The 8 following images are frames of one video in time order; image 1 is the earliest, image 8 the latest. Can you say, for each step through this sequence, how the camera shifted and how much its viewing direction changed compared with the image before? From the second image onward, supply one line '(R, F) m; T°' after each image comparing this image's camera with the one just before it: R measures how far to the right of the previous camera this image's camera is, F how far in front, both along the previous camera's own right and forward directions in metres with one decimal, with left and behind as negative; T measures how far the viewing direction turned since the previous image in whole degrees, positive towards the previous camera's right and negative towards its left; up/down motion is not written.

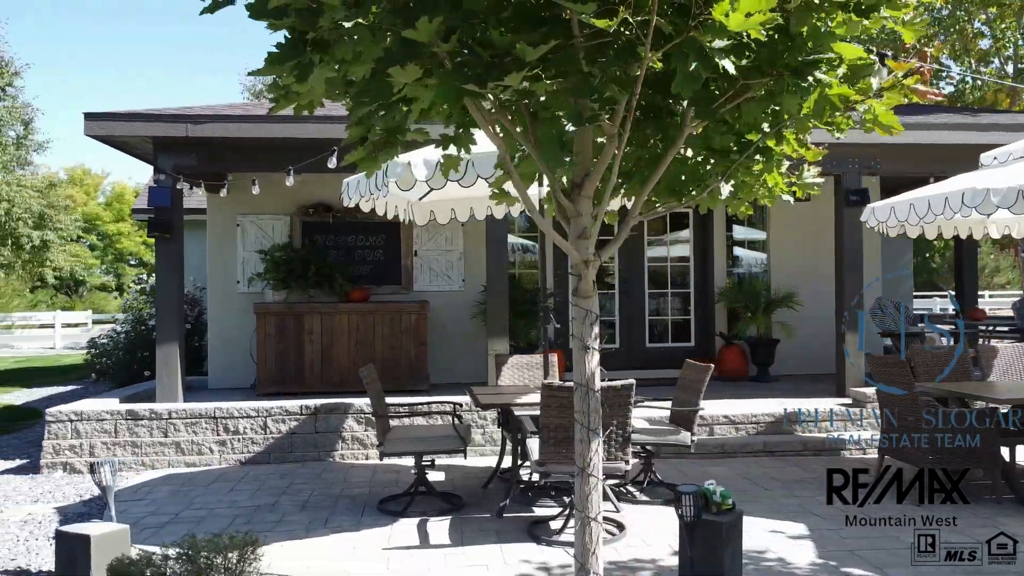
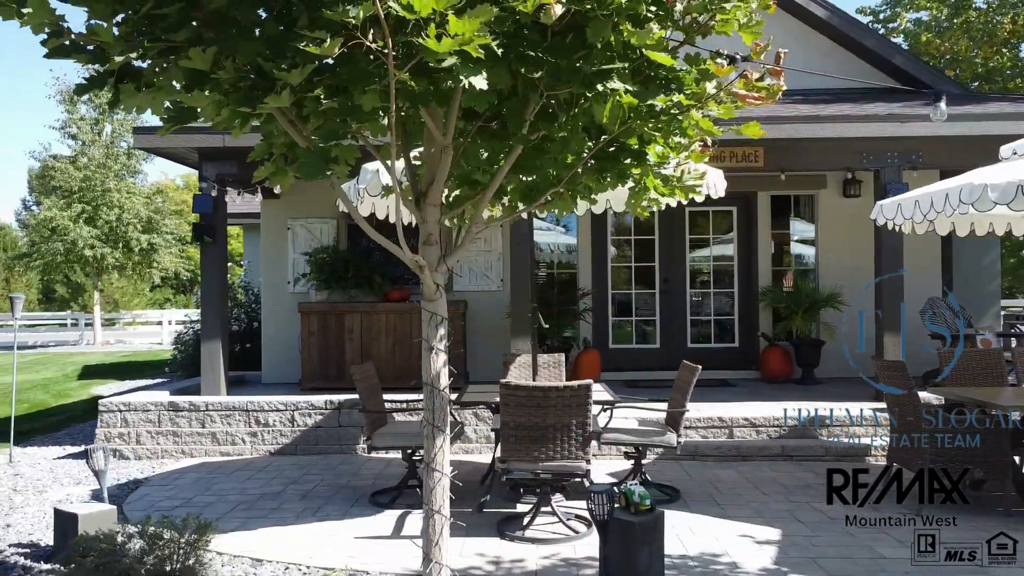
(+0.9, -0.1) m; -7°
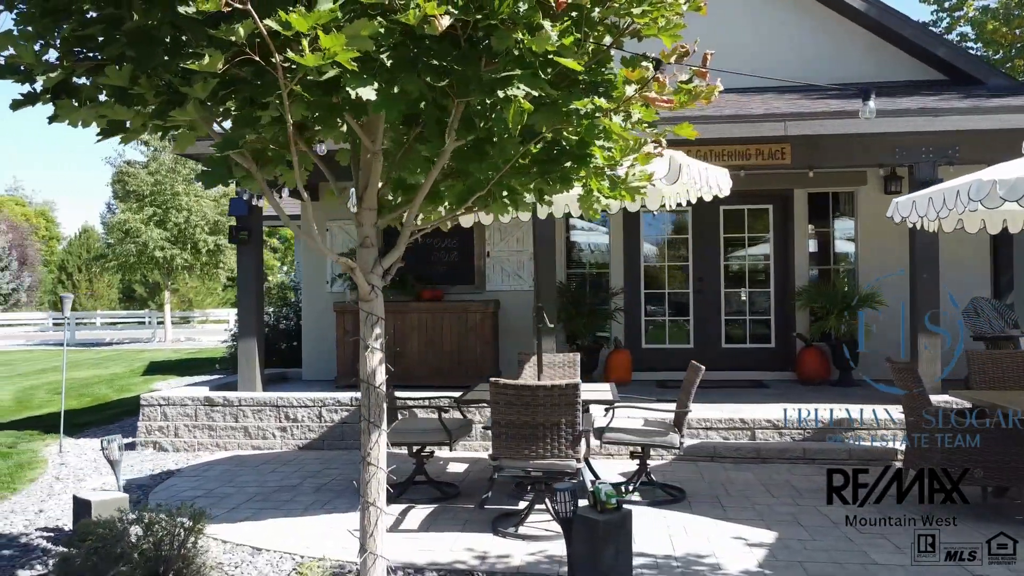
(+0.5, -0.1) m; -5°
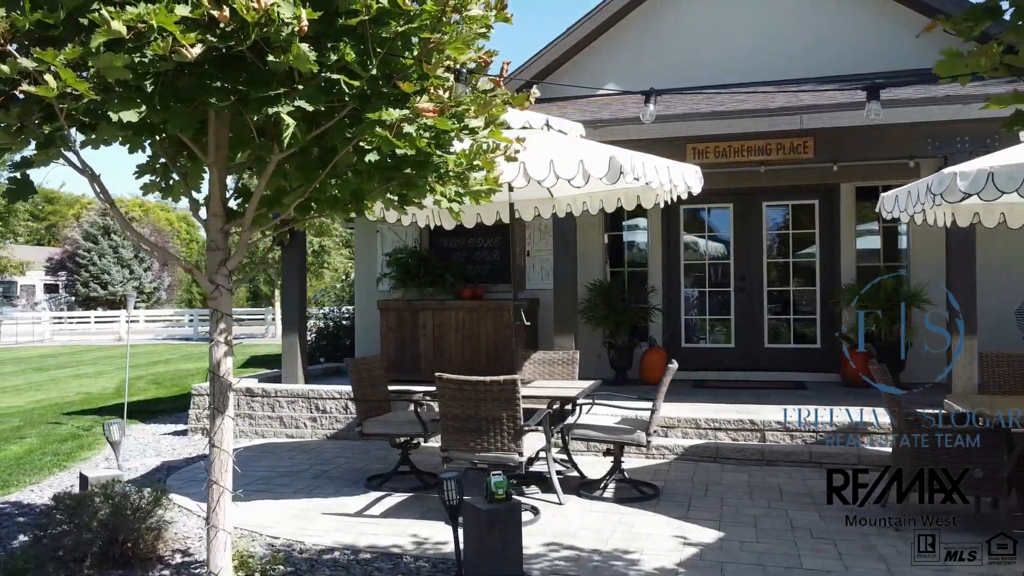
(+1.1, -0.1) m; -9°
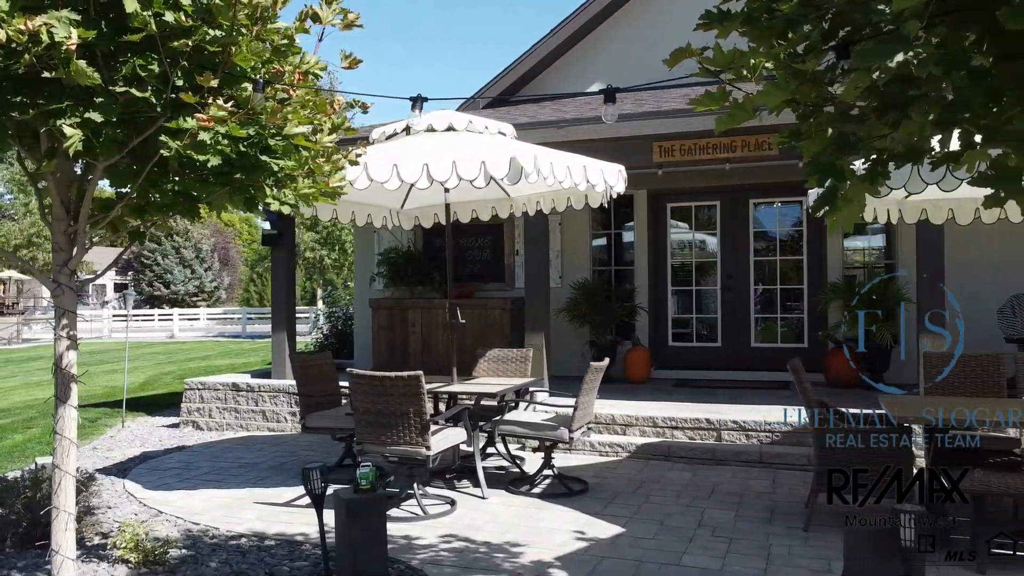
(+1.0, -0.1) m; -5°
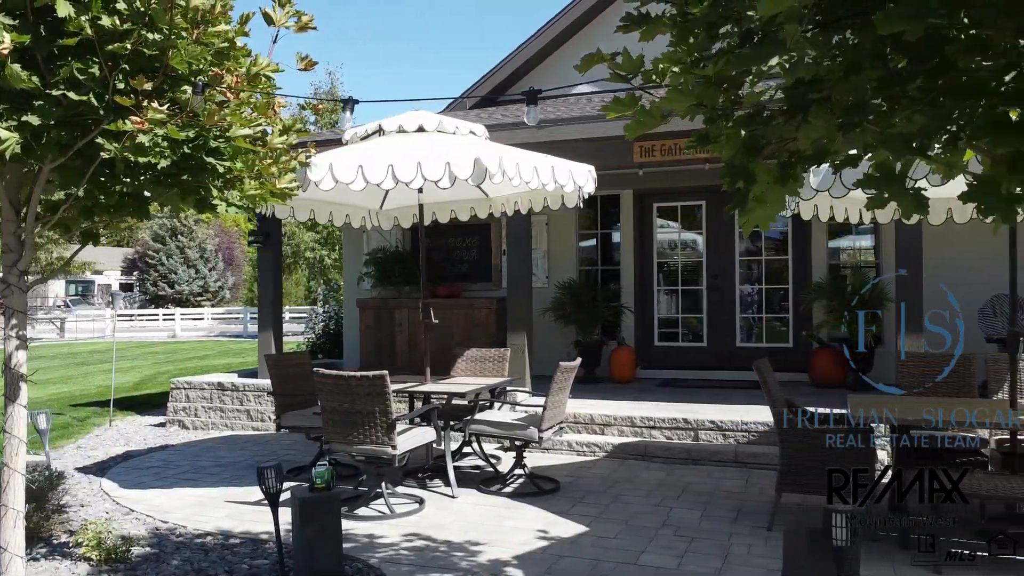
(+0.3, 0.0) m; -1°
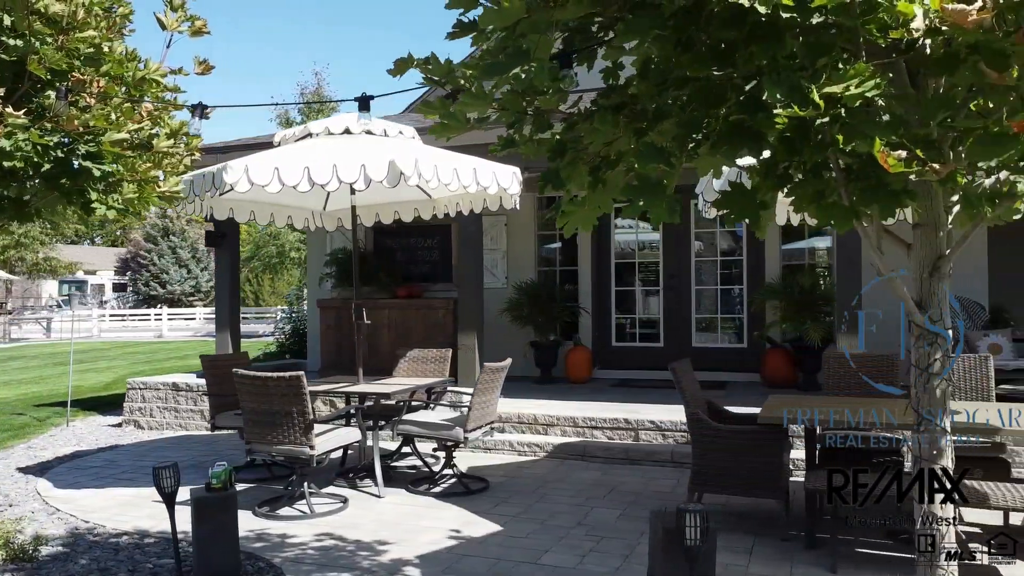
(+0.5, 0.0) m; 0°
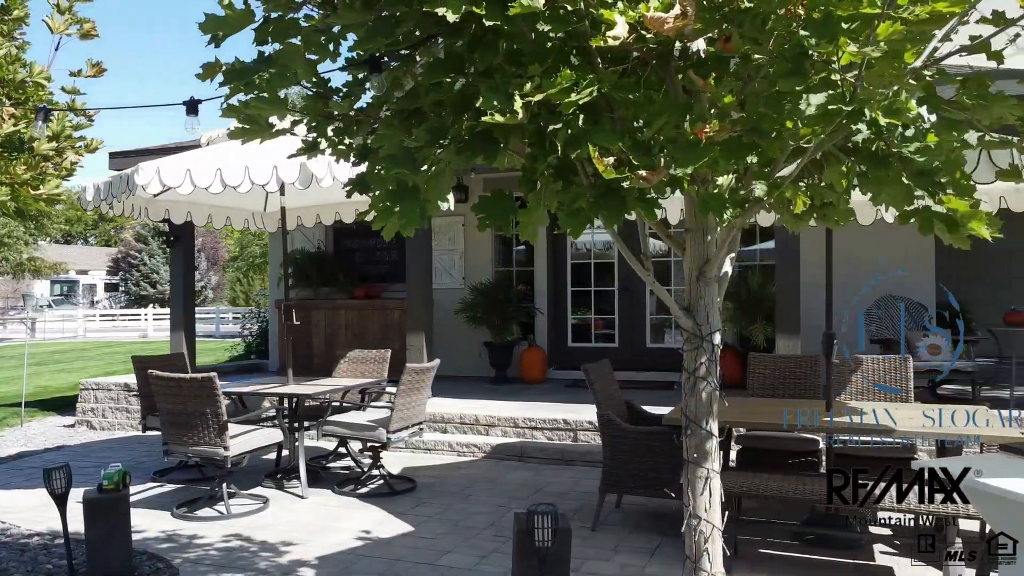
(+0.6, 0.0) m; 0°
